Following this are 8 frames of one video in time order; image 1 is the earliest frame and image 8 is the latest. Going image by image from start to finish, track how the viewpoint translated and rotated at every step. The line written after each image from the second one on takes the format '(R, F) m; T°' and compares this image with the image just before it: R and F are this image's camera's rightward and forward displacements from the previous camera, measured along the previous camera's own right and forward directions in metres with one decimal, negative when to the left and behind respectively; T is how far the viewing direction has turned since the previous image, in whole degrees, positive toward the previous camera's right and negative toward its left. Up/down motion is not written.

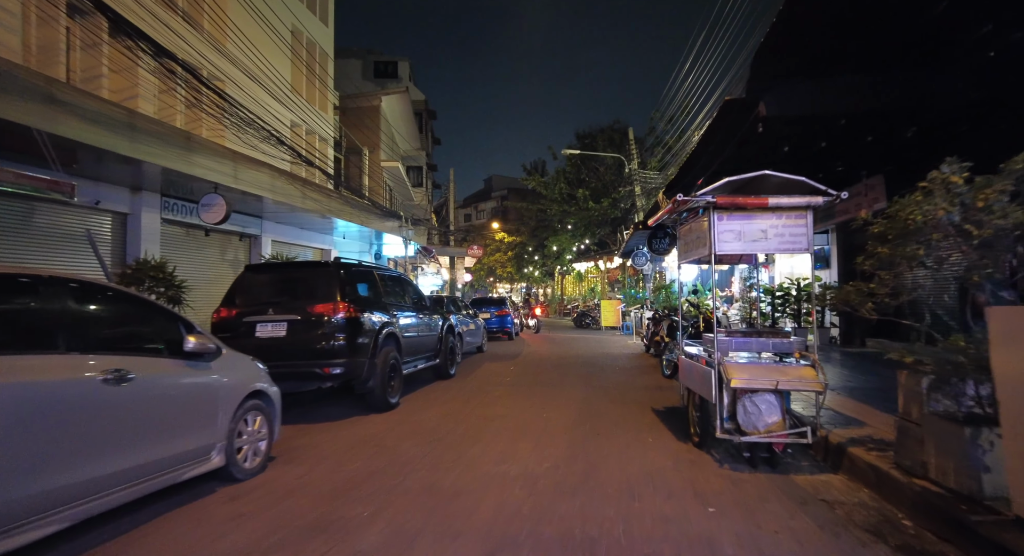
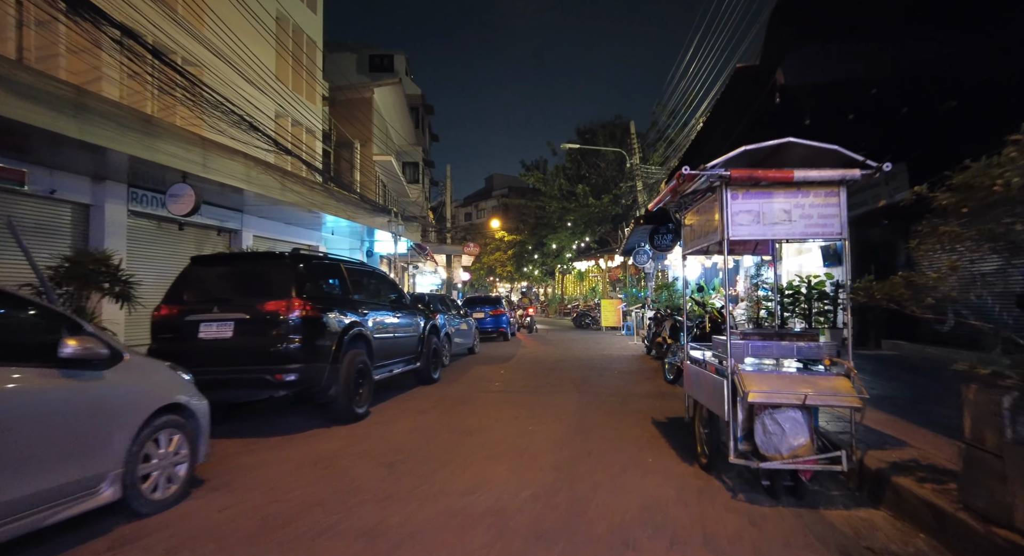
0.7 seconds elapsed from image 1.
(+0.2, +0.8) m; 0°
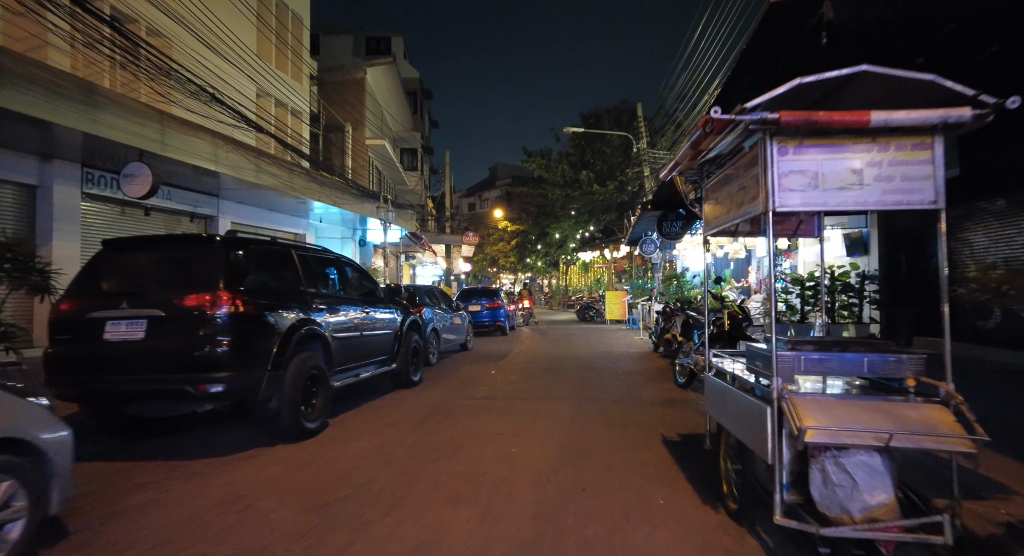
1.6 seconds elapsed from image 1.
(+0.3, +1.1) m; -1°
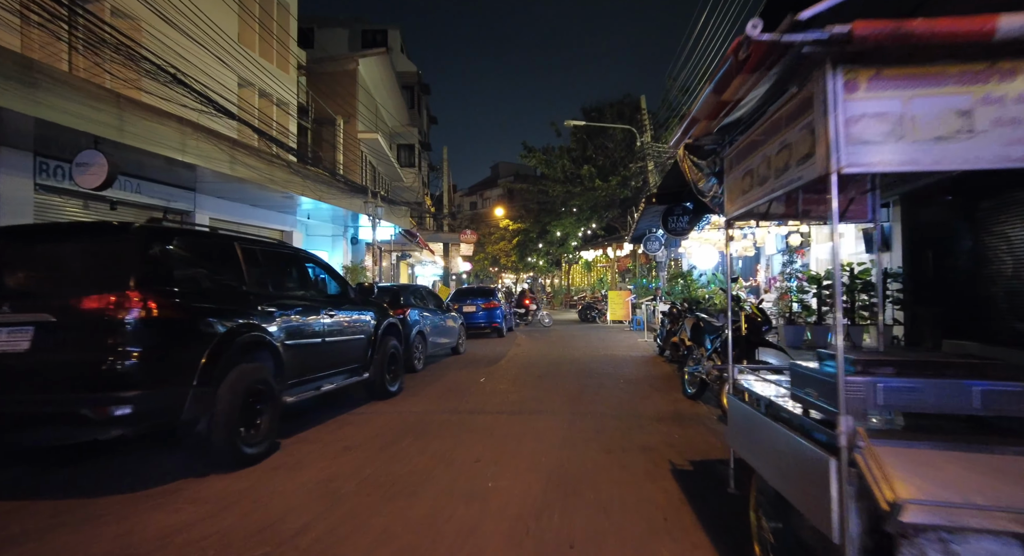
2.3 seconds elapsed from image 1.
(+0.2, +0.8) m; 0°
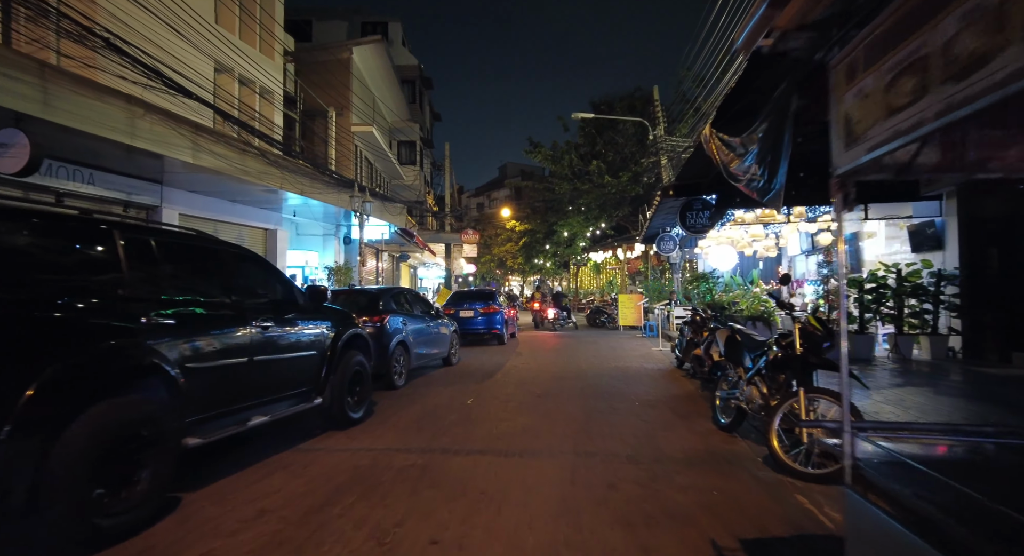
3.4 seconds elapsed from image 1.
(+0.2, +1.3) m; -1°
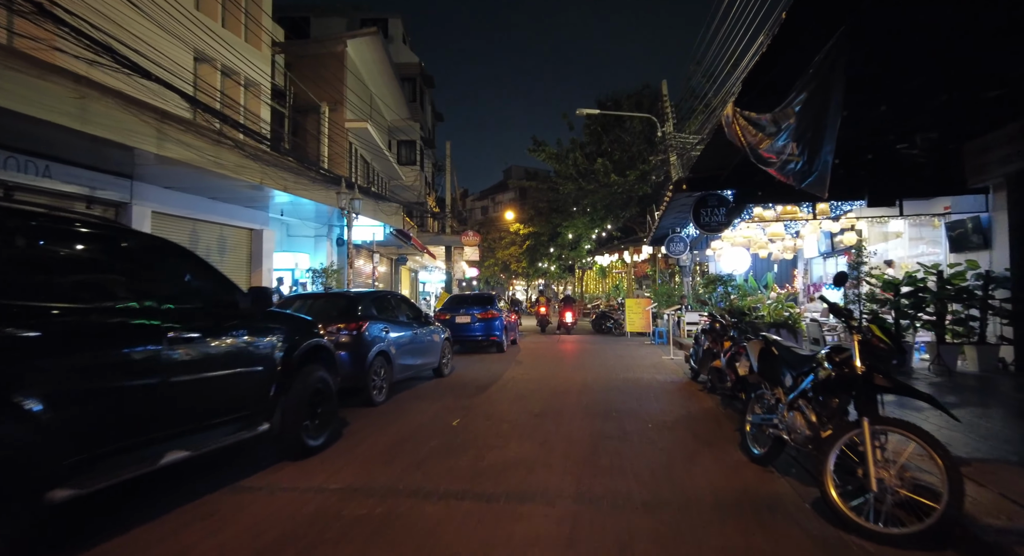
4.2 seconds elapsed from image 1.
(+0.2, +1.0) m; -1°
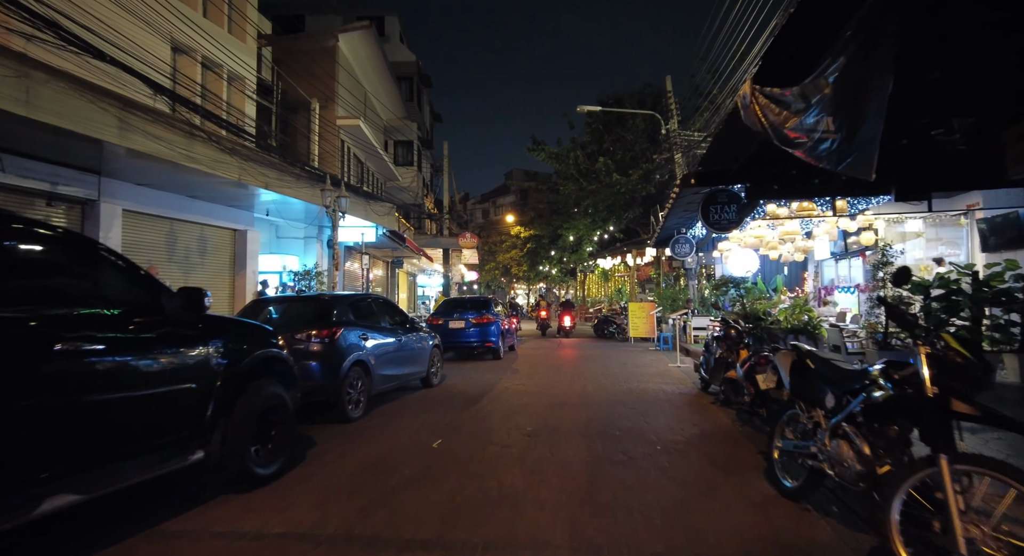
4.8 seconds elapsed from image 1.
(+0.1, +0.8) m; 0°
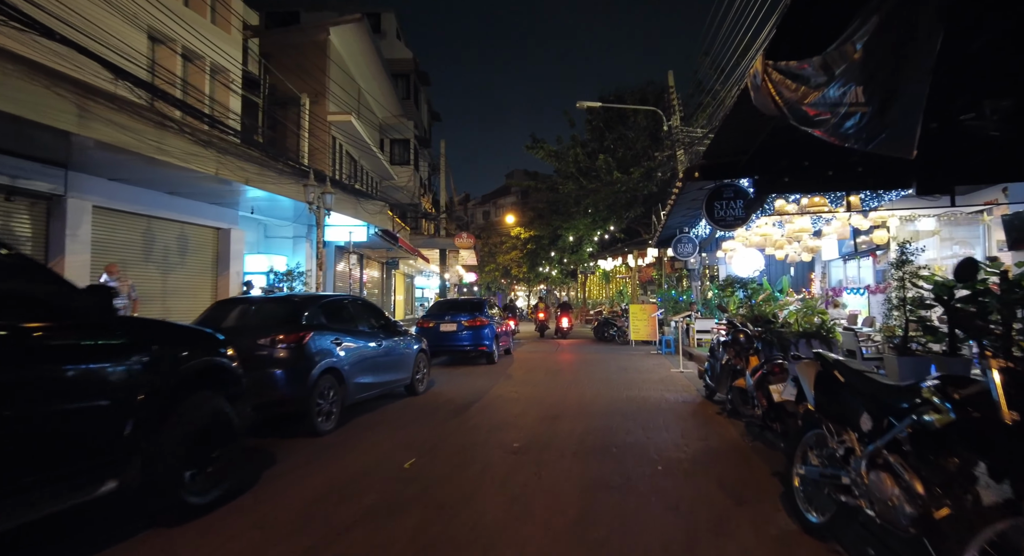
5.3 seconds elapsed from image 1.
(+0.2, +0.6) m; 0°
